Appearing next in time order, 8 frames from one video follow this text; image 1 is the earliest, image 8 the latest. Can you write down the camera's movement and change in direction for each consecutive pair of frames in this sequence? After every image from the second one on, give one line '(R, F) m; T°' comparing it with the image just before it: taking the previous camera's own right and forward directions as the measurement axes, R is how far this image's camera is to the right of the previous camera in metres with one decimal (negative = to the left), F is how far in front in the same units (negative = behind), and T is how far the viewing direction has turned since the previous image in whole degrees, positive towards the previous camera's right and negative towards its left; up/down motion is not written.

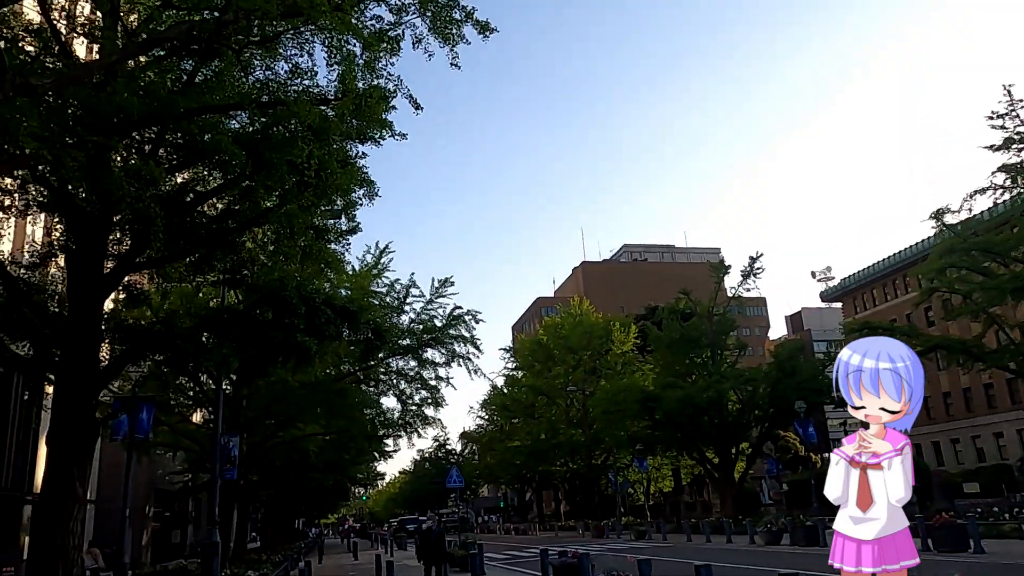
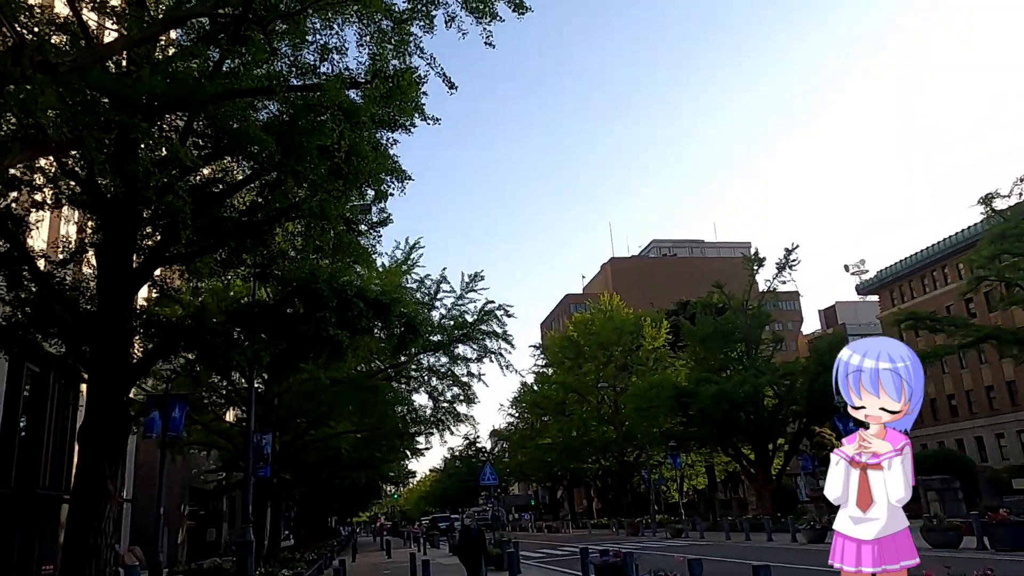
(-0.1, +0.4) m; -2°
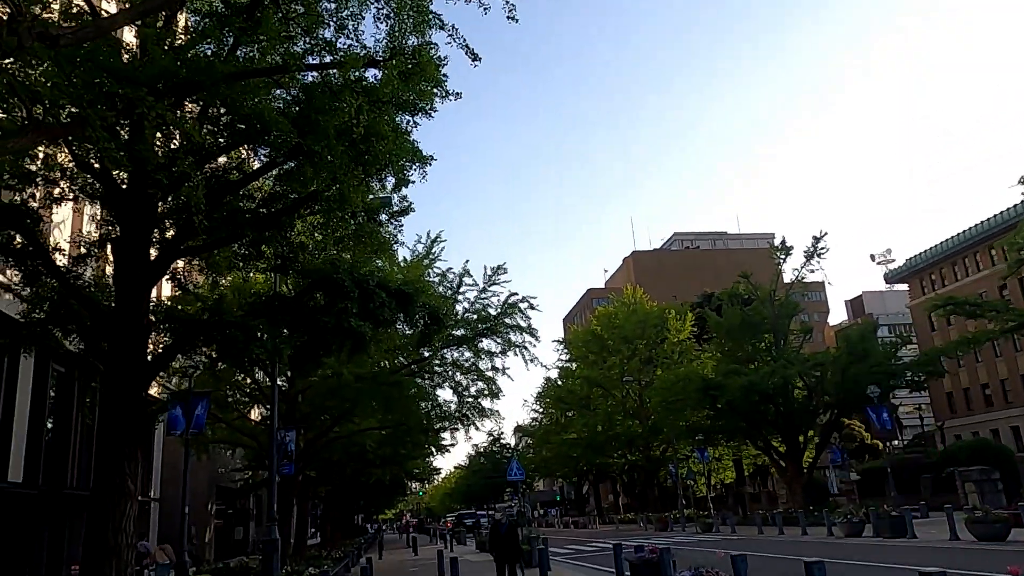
(-0.1, +0.4) m; -2°
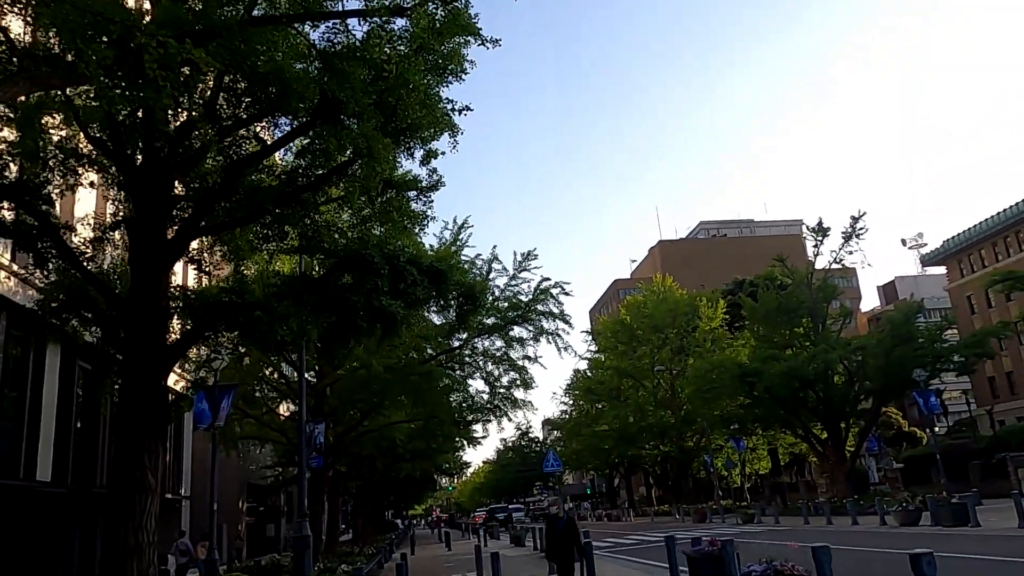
(-0.2, +0.8) m; -2°
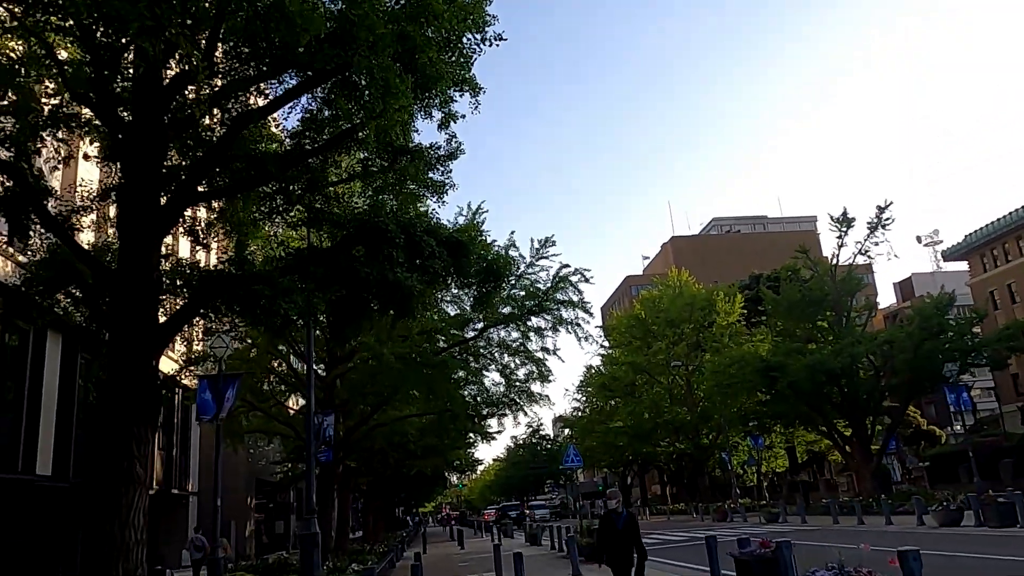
(-0.2, +0.9) m; -1°
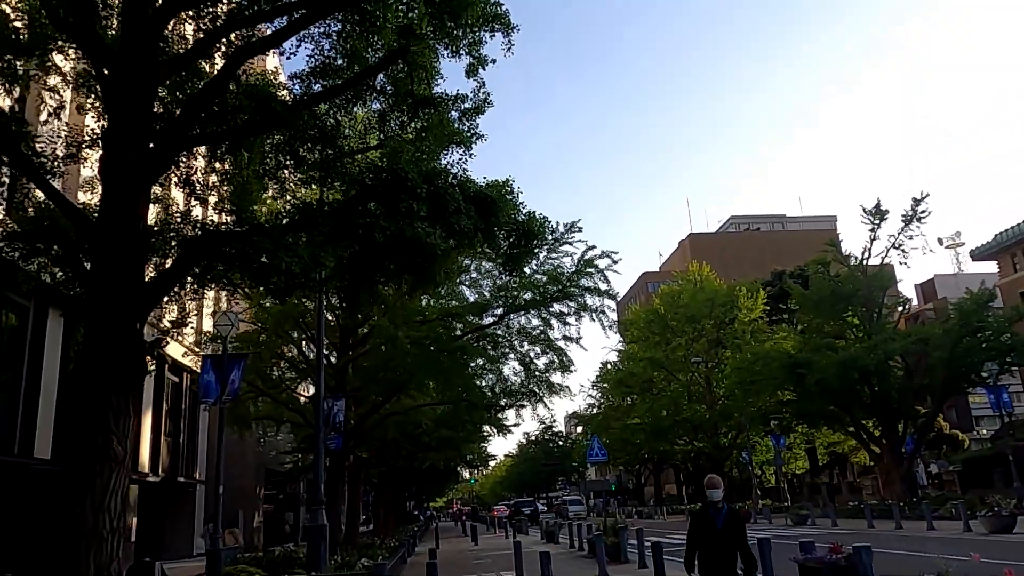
(-0.2, +1.1) m; -1°
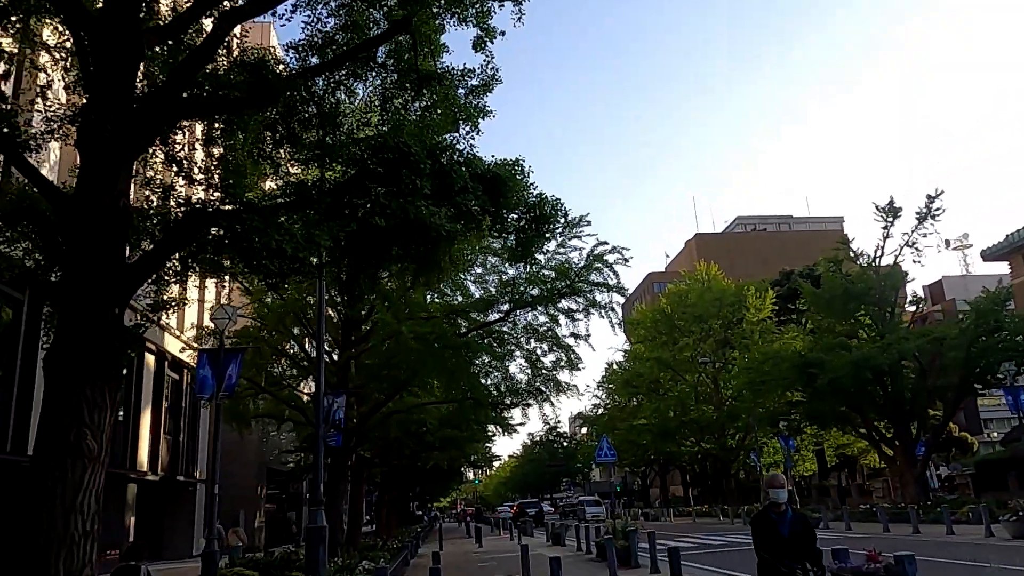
(-0.1, +0.6) m; 0°
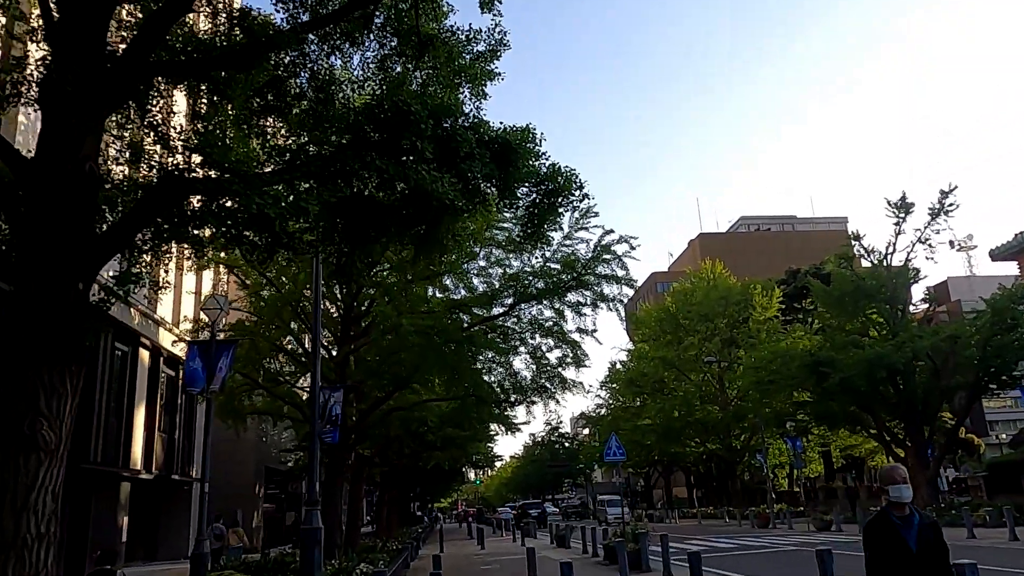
(-0.1, +0.7) m; 0°
